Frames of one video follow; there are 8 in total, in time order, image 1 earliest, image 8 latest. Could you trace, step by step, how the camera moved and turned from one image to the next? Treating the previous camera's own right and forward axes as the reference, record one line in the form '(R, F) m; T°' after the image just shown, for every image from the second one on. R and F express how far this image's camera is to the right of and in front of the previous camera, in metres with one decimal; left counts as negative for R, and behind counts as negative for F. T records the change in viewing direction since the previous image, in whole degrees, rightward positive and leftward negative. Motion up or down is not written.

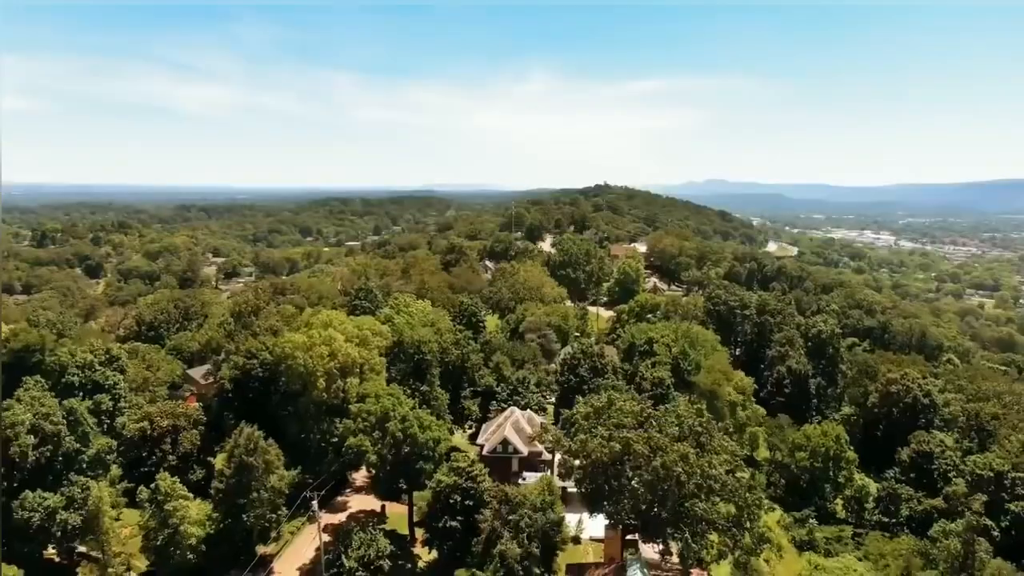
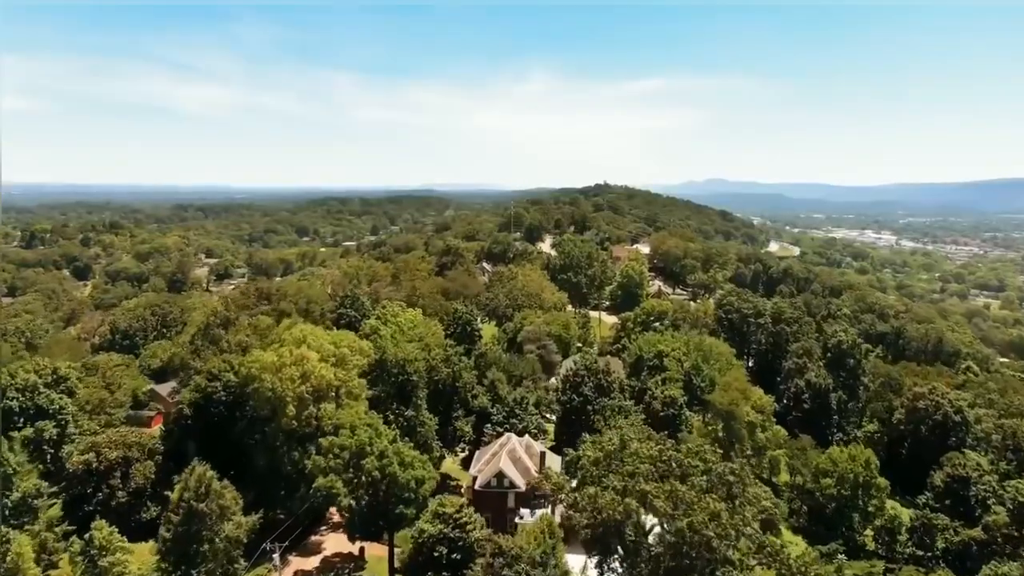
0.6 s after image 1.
(0.0, +0.9) m; 0°
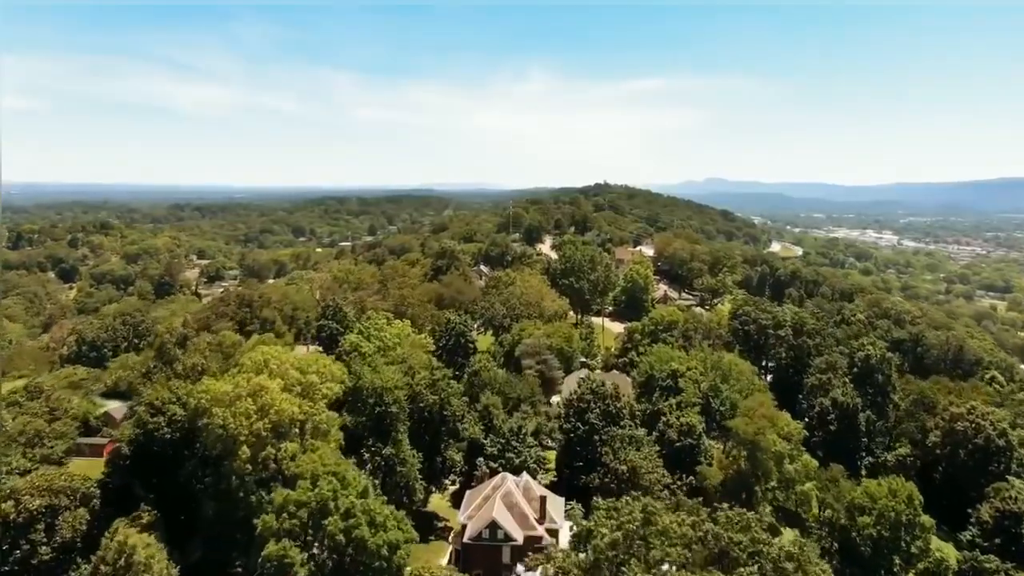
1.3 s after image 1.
(0.0, +1.0) m; 0°
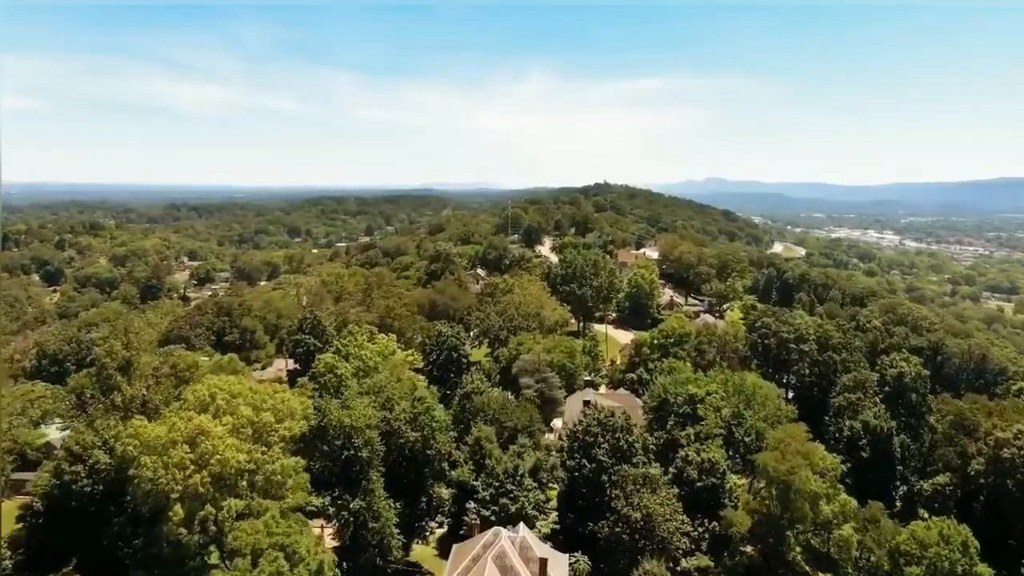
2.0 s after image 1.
(0.0, +1.0) m; 0°
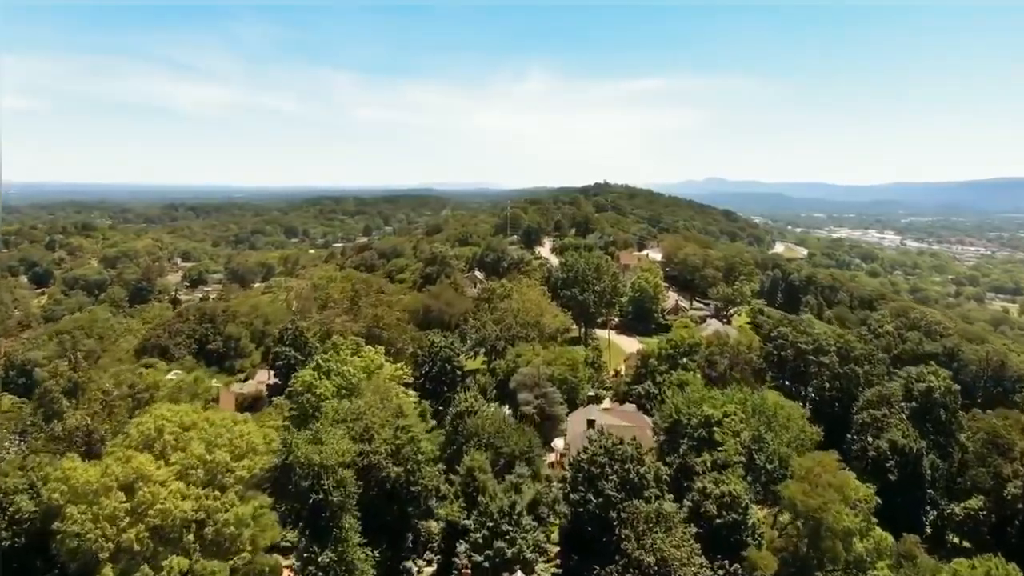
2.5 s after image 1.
(0.0, +0.7) m; 0°
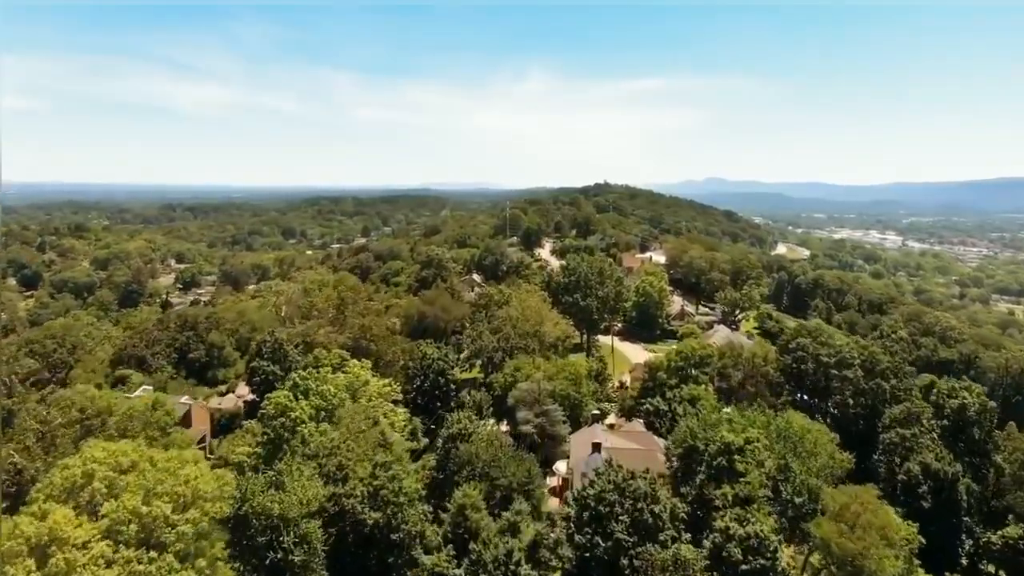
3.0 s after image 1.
(0.0, +0.7) m; 0°
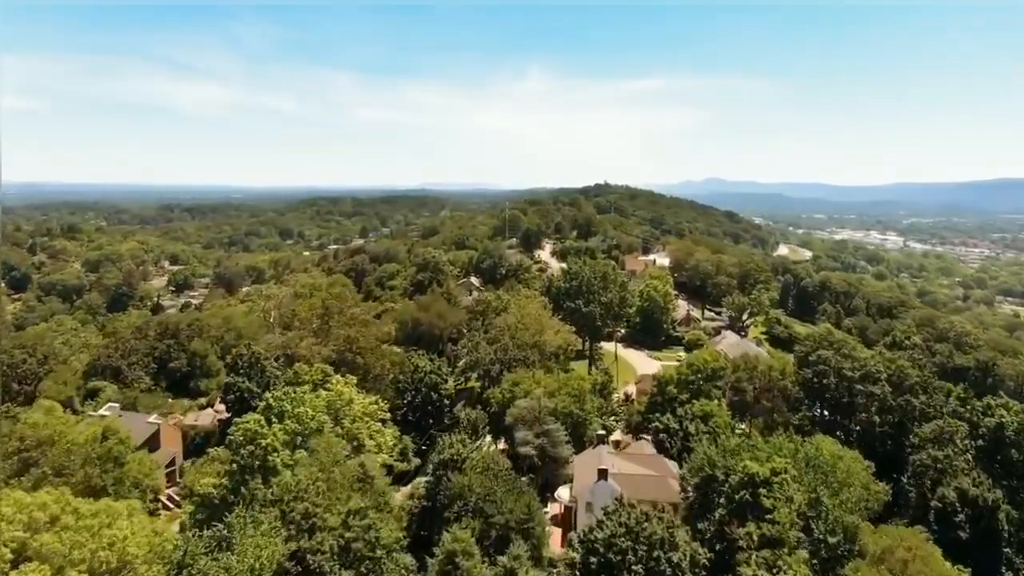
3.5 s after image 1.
(0.0, +0.7) m; 0°
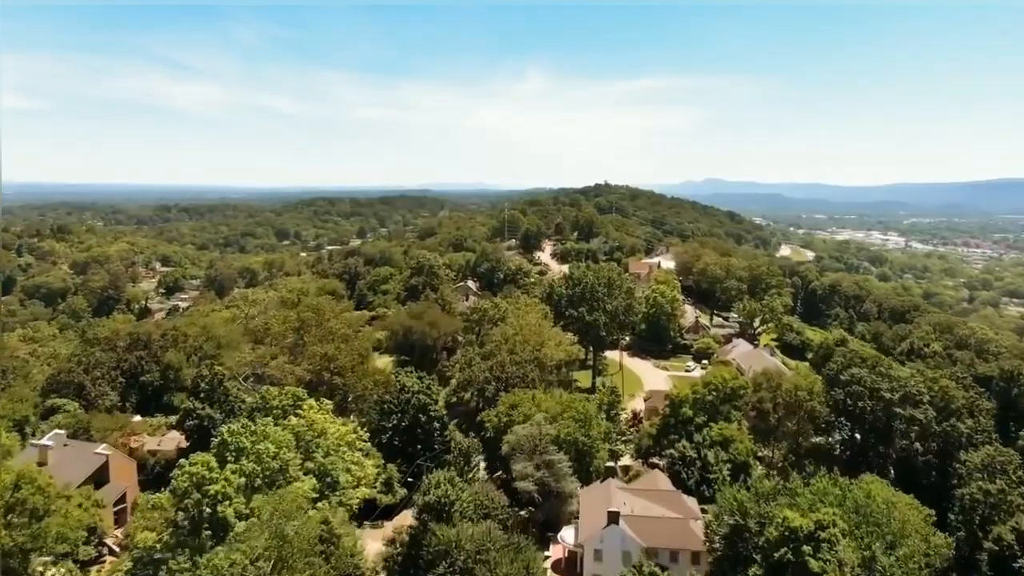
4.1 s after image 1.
(0.0, +0.9) m; 0°
